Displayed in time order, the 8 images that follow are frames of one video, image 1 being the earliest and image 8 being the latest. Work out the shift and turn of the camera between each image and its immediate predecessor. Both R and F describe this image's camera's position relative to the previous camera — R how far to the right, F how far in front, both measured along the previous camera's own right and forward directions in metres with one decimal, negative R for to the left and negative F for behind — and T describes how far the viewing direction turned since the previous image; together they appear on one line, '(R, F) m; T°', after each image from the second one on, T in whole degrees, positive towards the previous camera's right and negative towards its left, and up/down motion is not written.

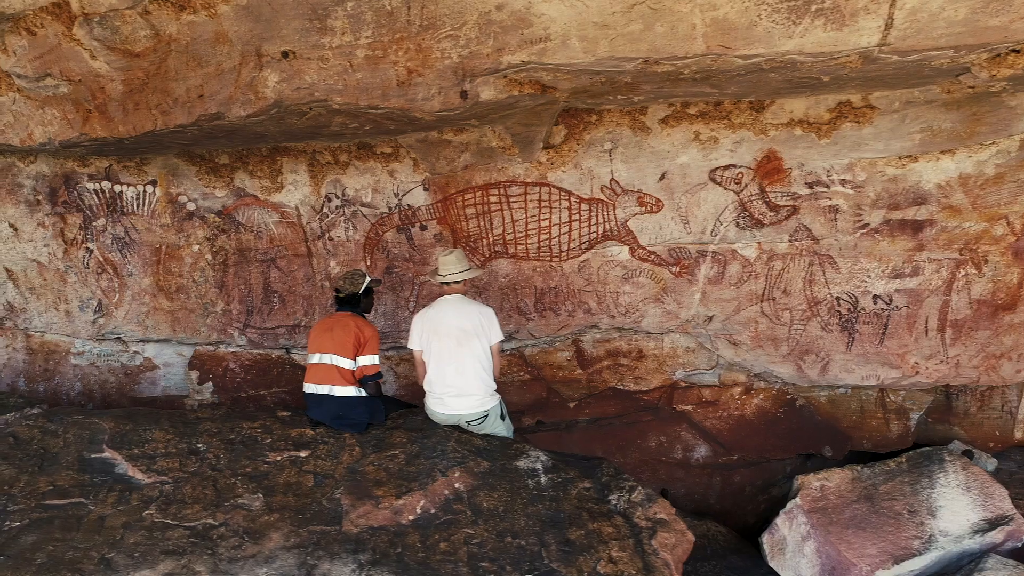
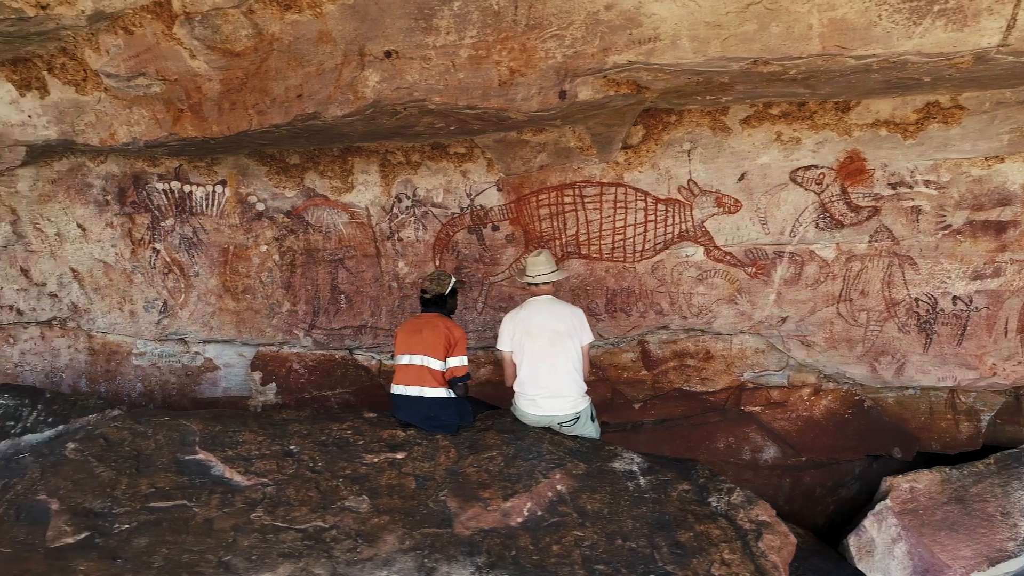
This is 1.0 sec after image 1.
(-0.5, 0.0) m; 0°
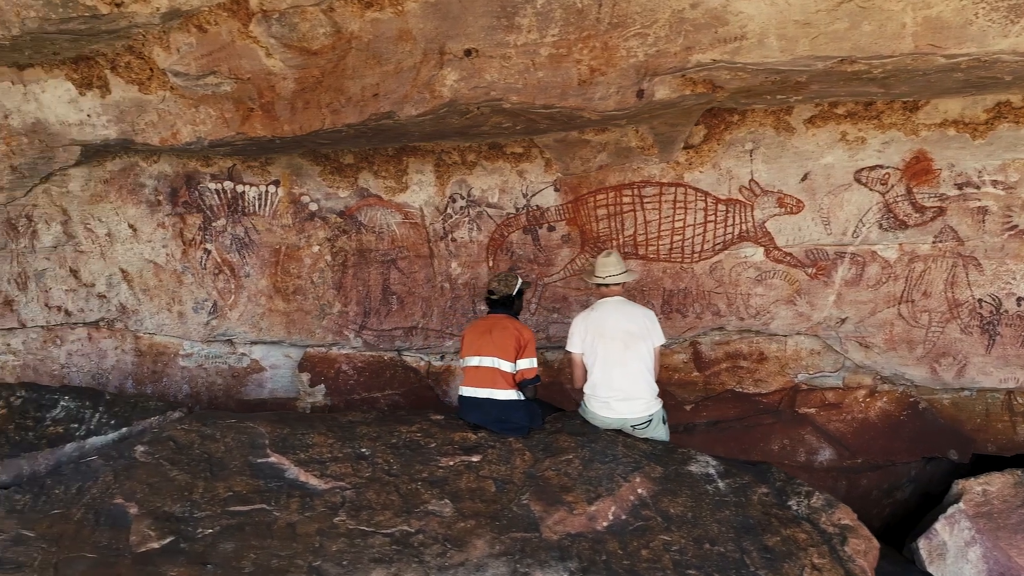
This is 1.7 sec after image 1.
(-0.4, 0.0) m; 0°
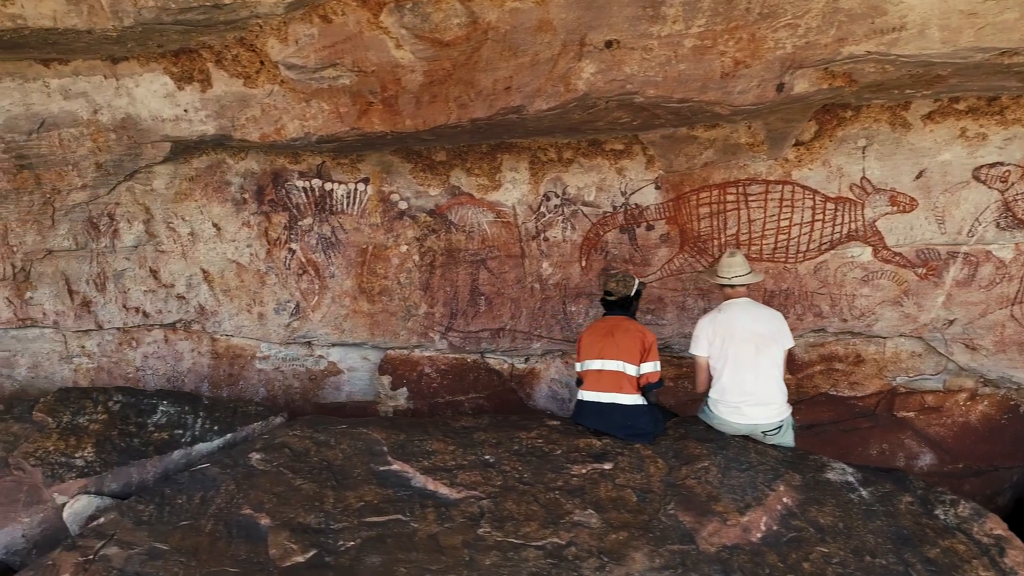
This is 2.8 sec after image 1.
(-0.6, +0.1) m; 0°
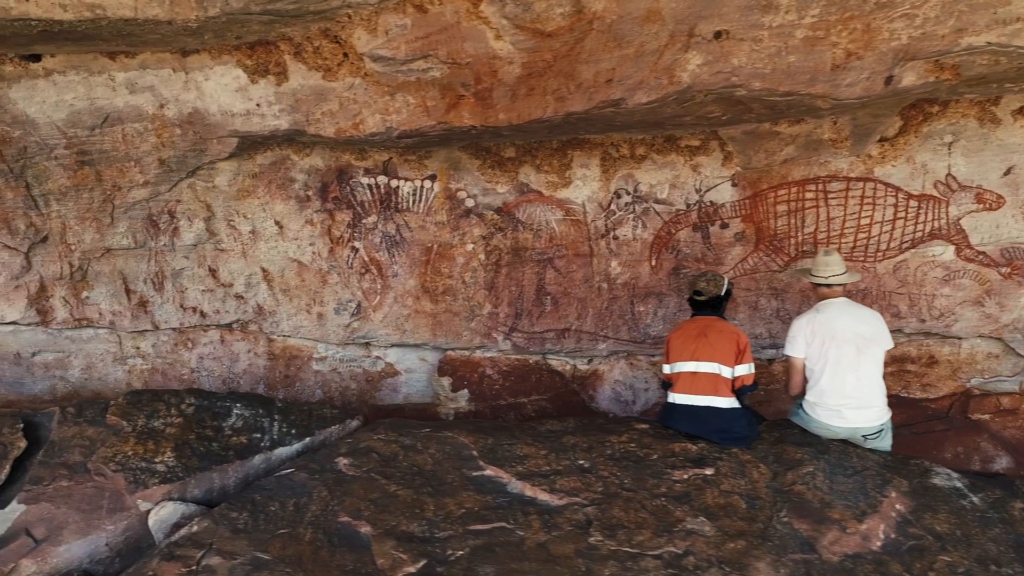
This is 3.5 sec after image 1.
(-0.4, +0.1) m; 0°
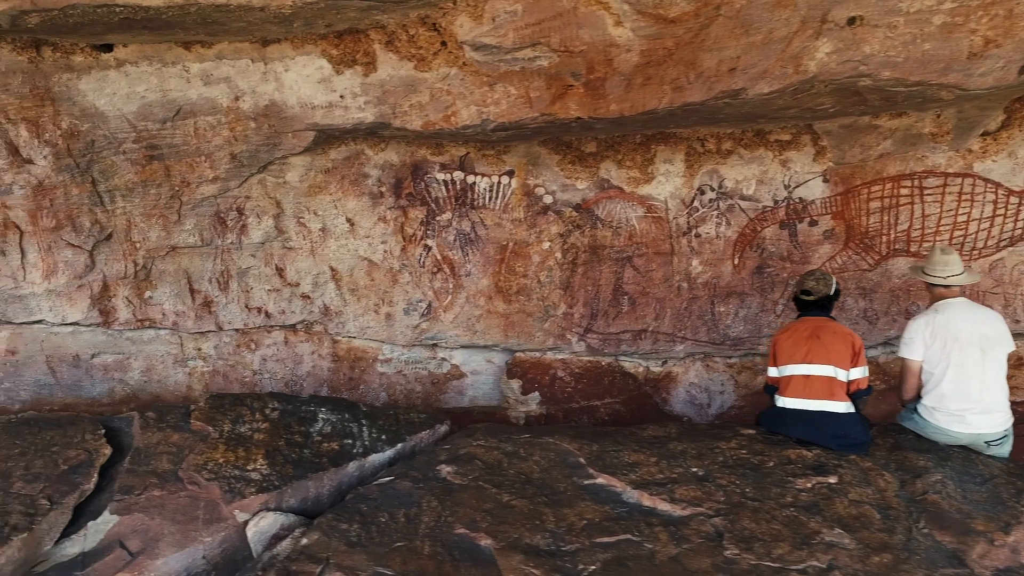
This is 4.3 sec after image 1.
(-0.5, +0.1) m; 0°
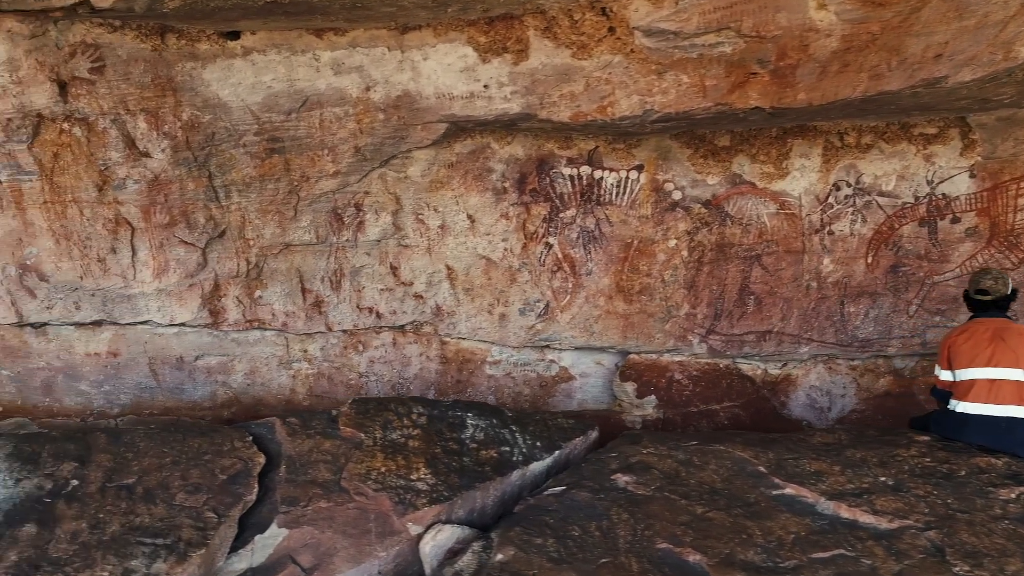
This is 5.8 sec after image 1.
(-0.8, +0.1) m; 0°
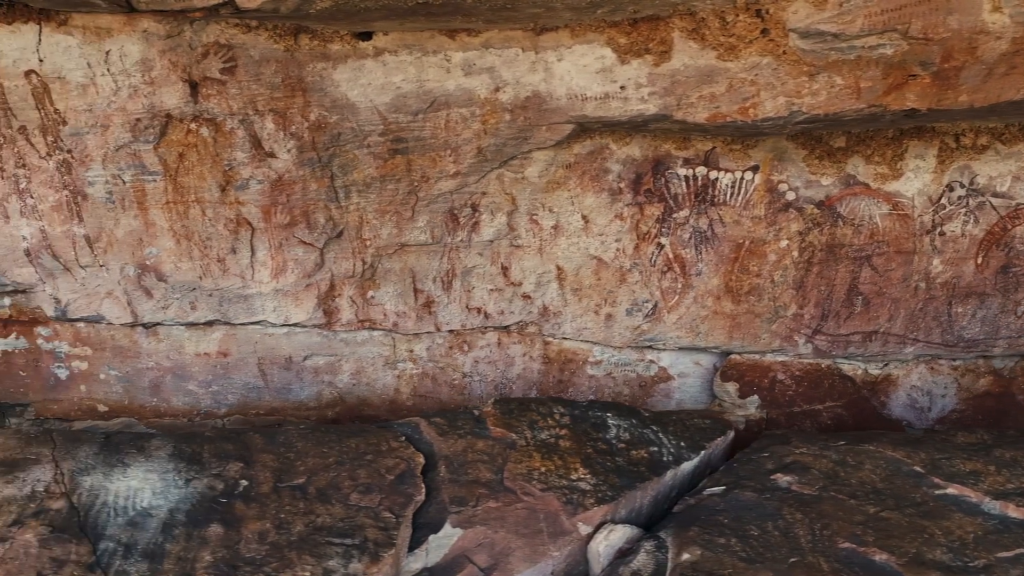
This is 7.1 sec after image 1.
(-0.7, 0.0) m; 0°
